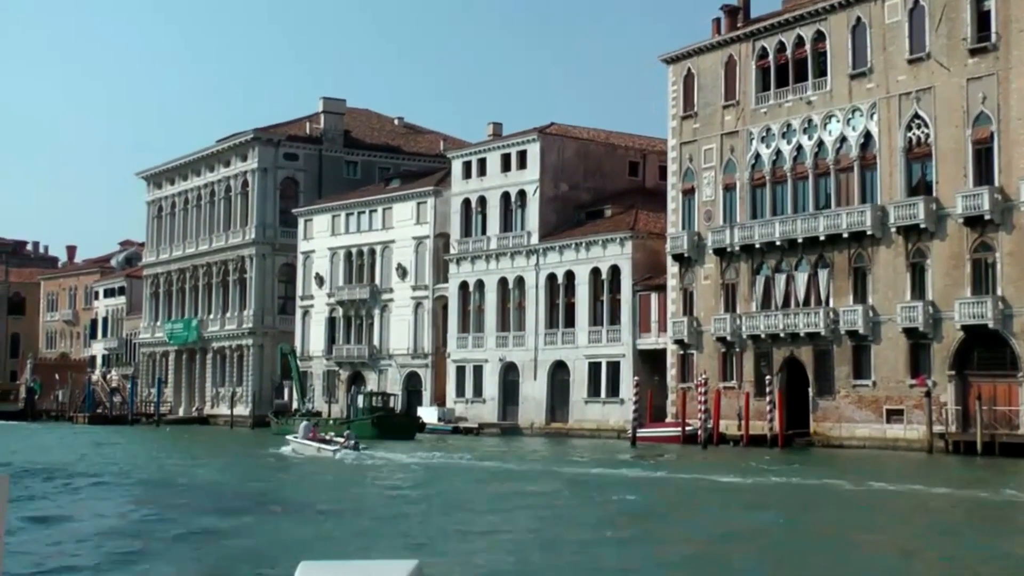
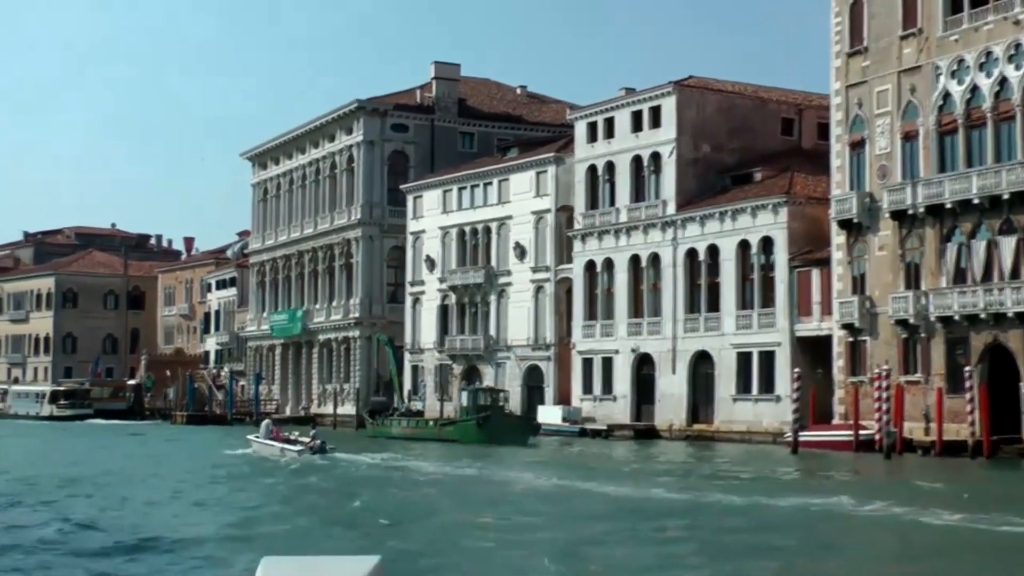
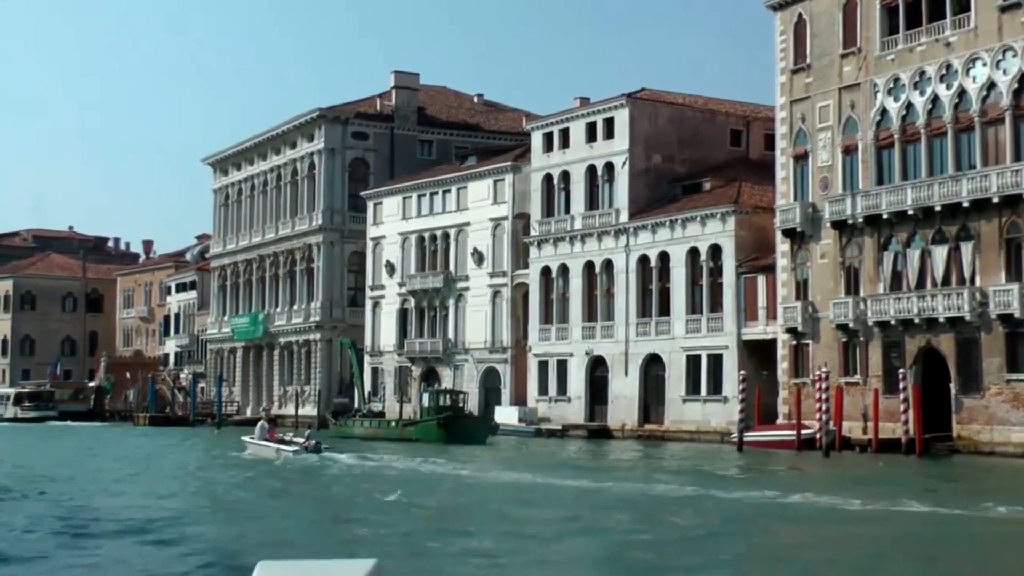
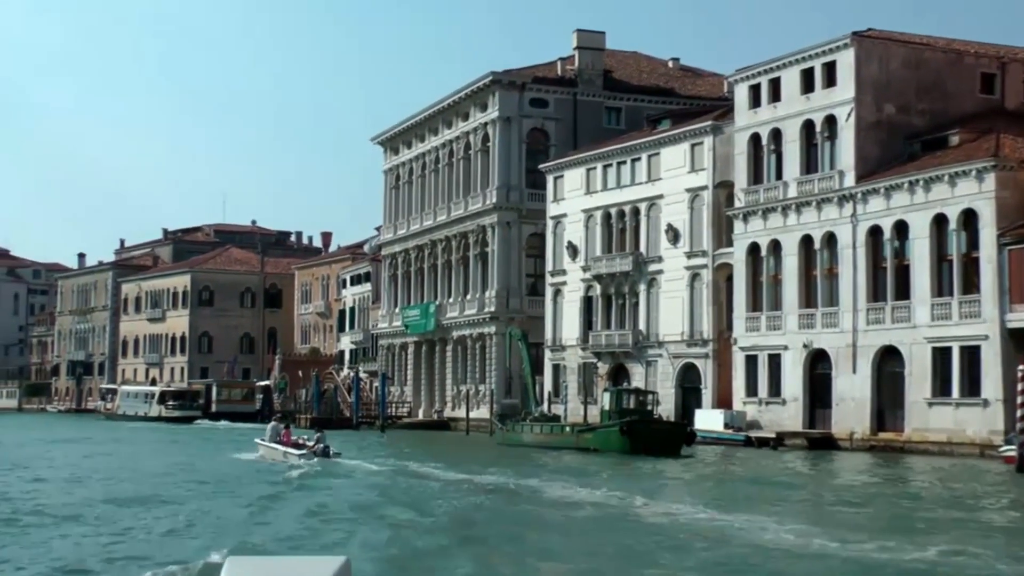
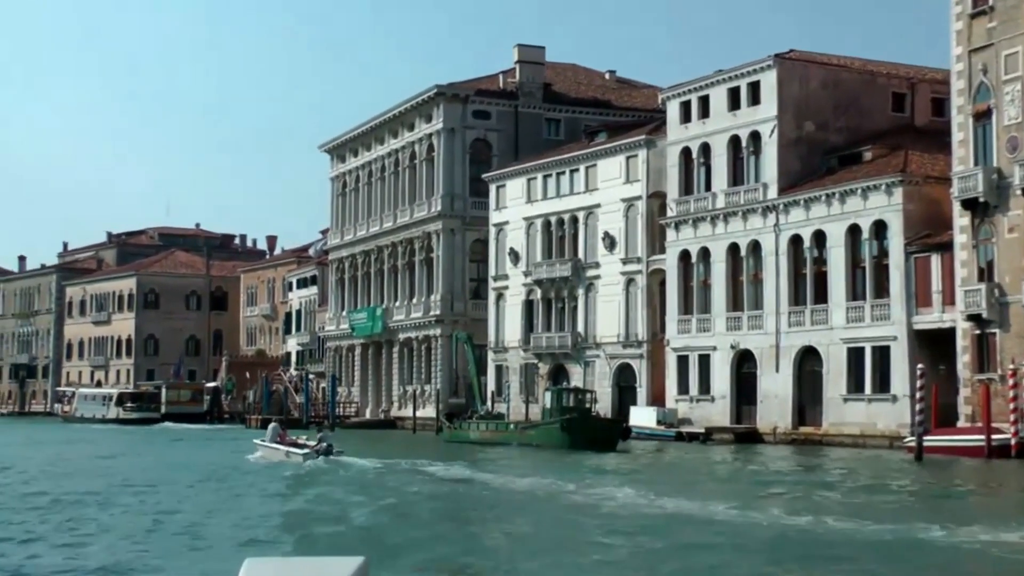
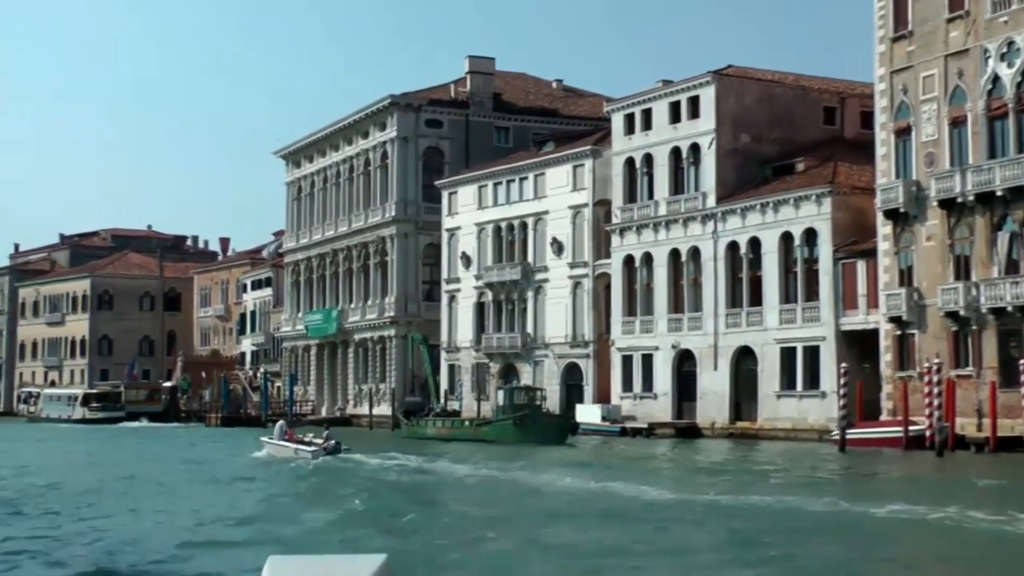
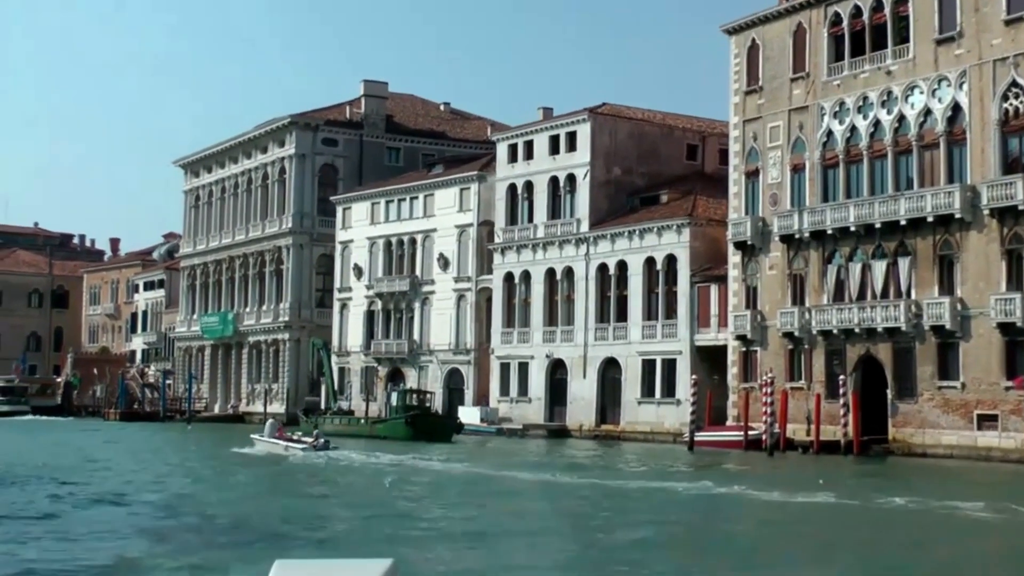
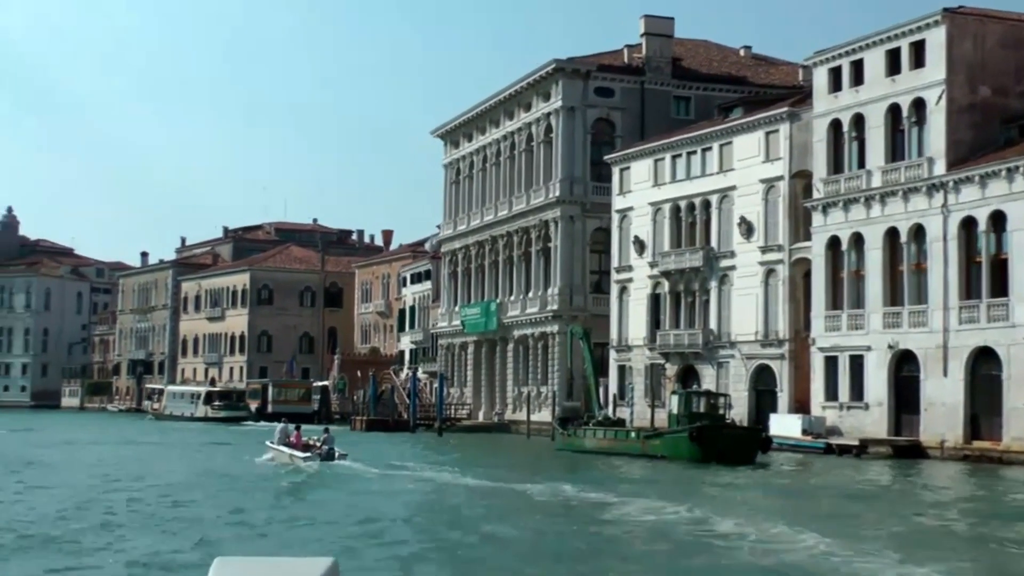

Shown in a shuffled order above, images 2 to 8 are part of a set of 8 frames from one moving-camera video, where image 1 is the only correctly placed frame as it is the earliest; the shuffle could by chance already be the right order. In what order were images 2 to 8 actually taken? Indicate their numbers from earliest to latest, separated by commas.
7, 3, 2, 6, 5, 4, 8
